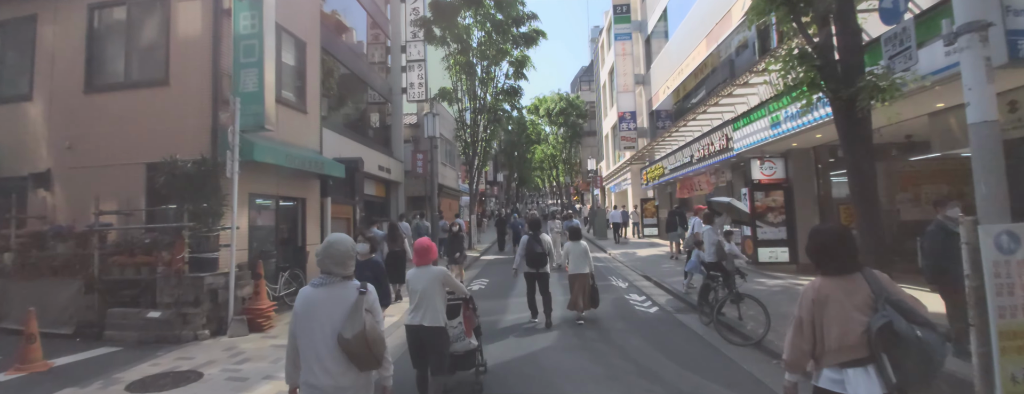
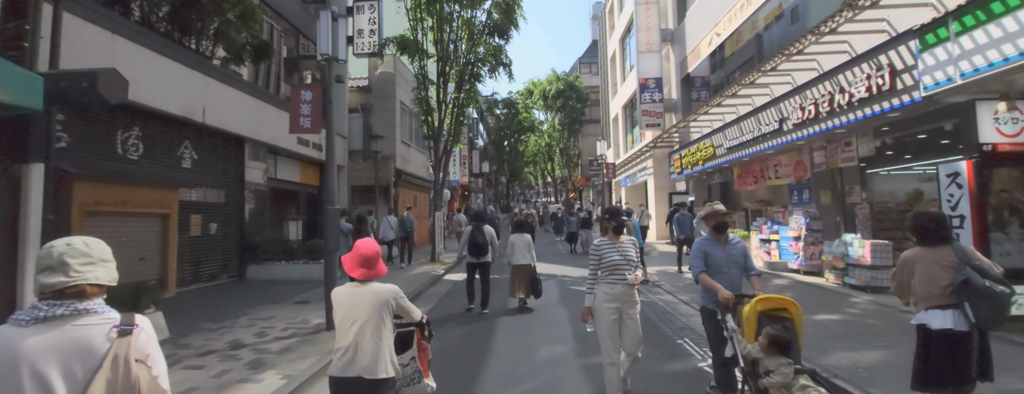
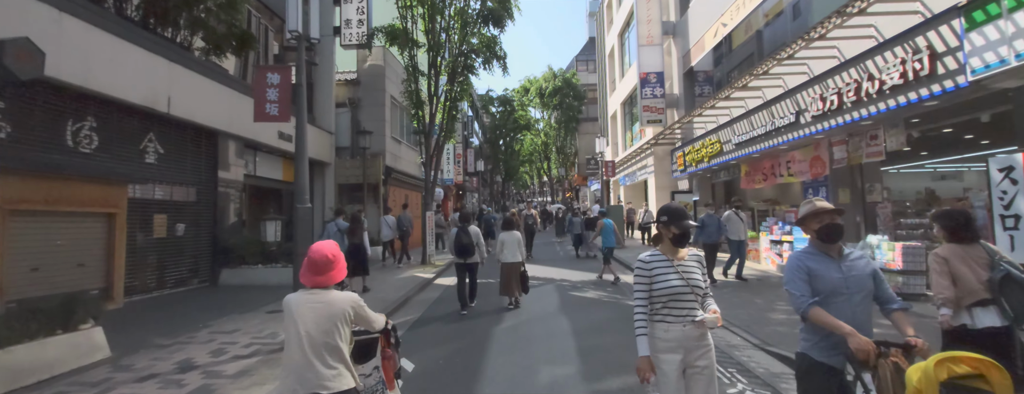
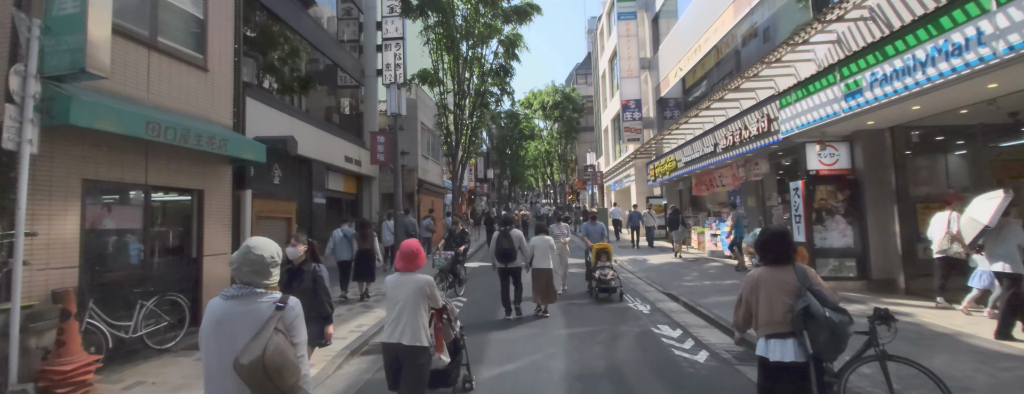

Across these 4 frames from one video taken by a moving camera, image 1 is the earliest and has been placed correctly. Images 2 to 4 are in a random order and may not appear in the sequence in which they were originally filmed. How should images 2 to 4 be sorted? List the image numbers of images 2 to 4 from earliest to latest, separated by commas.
4, 2, 3
